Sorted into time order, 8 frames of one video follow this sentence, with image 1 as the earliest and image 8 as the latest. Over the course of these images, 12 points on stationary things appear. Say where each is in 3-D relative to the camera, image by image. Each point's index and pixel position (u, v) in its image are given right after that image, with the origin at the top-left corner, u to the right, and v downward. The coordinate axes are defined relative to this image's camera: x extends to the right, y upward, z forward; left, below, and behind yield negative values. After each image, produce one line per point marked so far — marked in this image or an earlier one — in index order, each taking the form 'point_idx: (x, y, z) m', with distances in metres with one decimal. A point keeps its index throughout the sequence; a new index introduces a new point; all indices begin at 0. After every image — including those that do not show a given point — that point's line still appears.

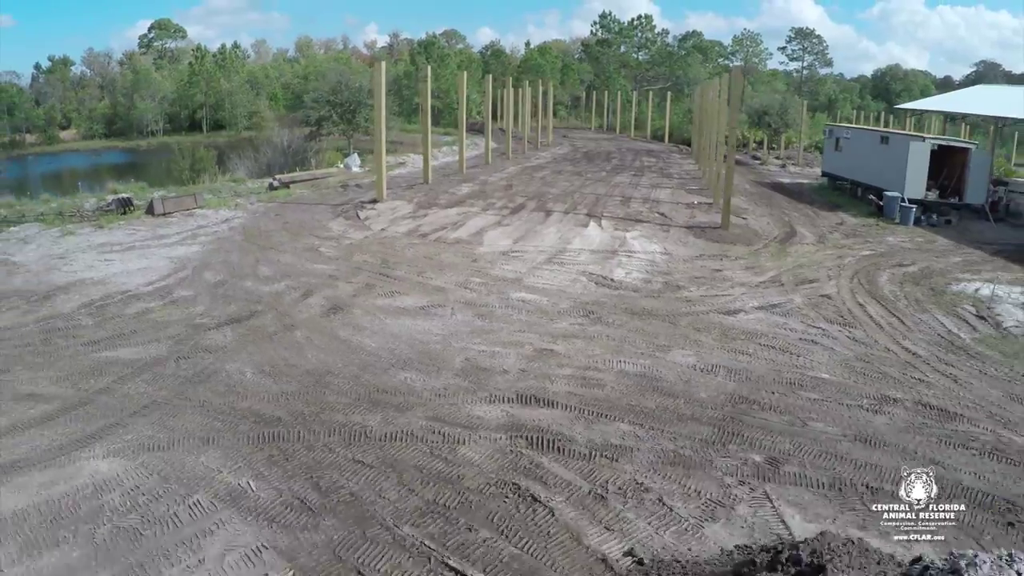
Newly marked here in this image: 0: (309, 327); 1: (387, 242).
0: (-1.9, -0.4, +8.0) m
1: (-1.8, +0.6, +11.9) m
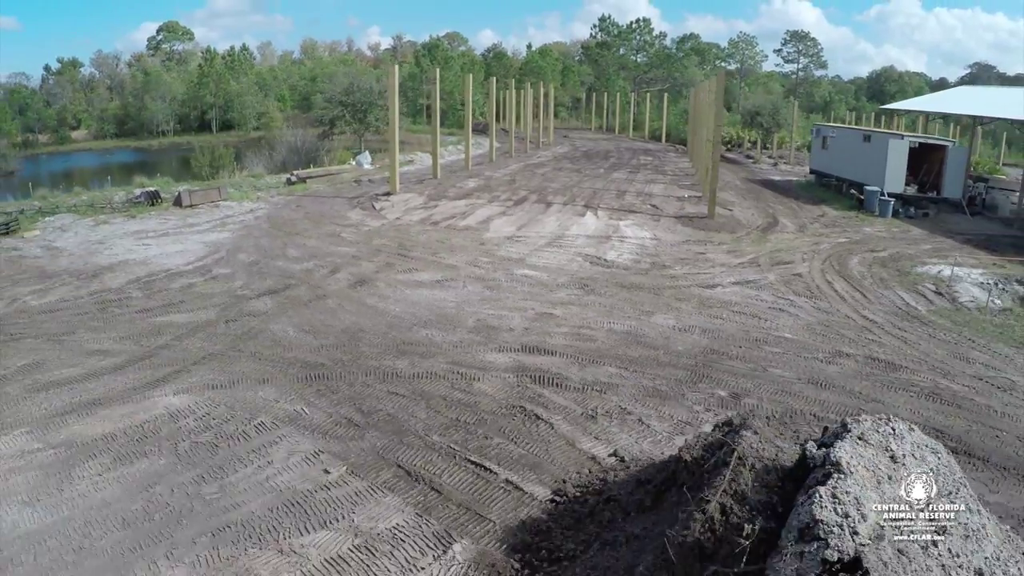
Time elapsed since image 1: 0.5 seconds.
0: (-1.8, -0.2, +9.0) m
1: (-1.7, +0.9, +12.9) m
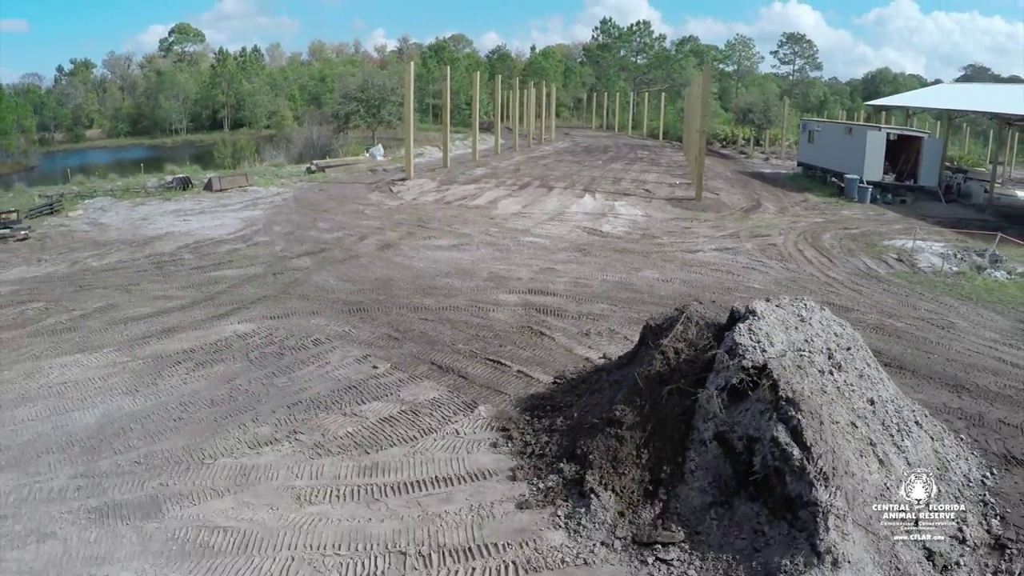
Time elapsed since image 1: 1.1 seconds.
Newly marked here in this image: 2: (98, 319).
0: (-1.7, +0.3, +10.3) m
1: (-1.6, +1.3, +14.2) m
2: (-4.1, -0.4, +8.3) m
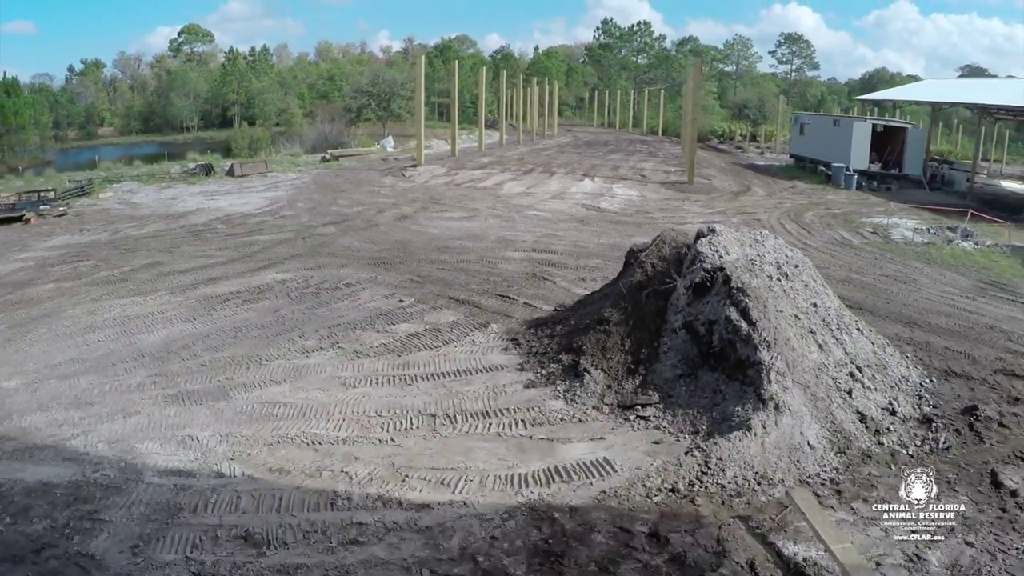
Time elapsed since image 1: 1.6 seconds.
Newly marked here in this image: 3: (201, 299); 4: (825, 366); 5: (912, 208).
0: (-1.7, +0.8, +11.2) m
1: (-1.5, +1.8, +15.2) m
2: (-4.1, +0.1, +9.3) m
3: (-2.9, -0.2, +8.0) m
4: (+1.8, -0.5, +4.9) m
5: (+7.5, +1.5, +15.7) m
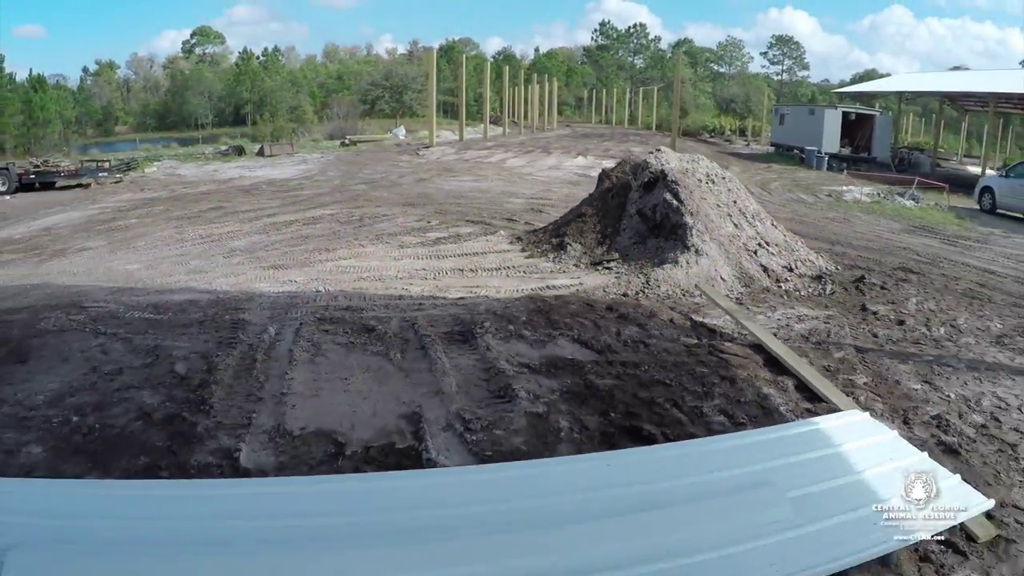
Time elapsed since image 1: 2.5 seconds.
0: (-1.6, +1.6, +13.1) m
1: (-1.5, +2.6, +17.1) m
2: (-4.0, +1.0, +11.2) m
3: (-2.9, +0.7, +9.8) m
4: (+1.8, +0.4, +6.7) m
5: (+7.6, +2.3, +17.6) m
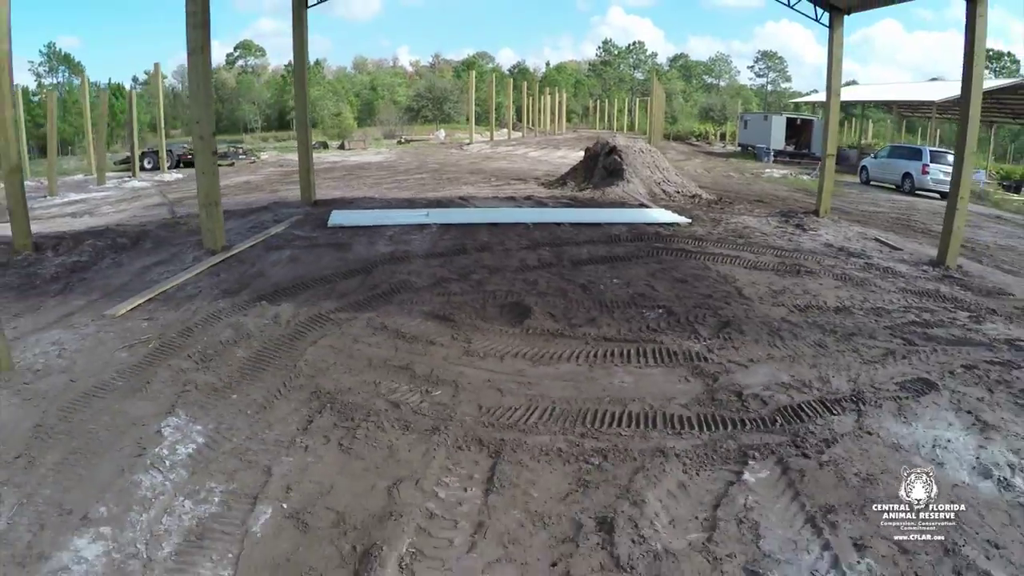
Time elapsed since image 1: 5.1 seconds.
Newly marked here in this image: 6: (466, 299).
0: (-1.1, +3.1, +20.1) m
1: (-0.9, +4.0, +24.1) m
2: (-3.5, +2.5, +18.2) m
3: (-2.4, +2.2, +16.8) m
4: (+2.3, +1.9, +13.7) m
5: (+8.1, +3.6, +24.5) m
6: (-0.3, -0.1, +6.2) m
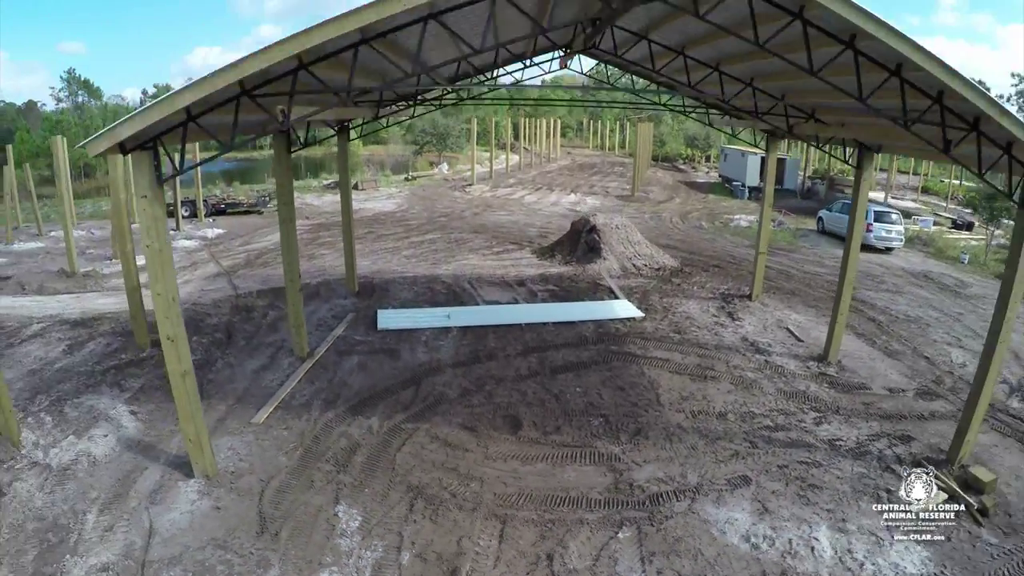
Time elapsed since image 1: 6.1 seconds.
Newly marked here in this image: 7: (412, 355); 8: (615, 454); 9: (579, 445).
0: (-1.1, +1.6, +23.9) m
1: (-0.9, +2.5, +27.9) m
2: (-3.5, +1.0, +22.0) m
3: (-2.4, +0.7, +20.6) m
4: (+2.3, +0.5, +17.5) m
5: (+8.1, +2.2, +28.3) m
6: (-0.4, -1.5, +10.0) m
7: (-1.5, -1.0, +12.4) m
8: (+1.1, -1.7, +8.8) m
9: (+0.7, -1.7, +9.1) m
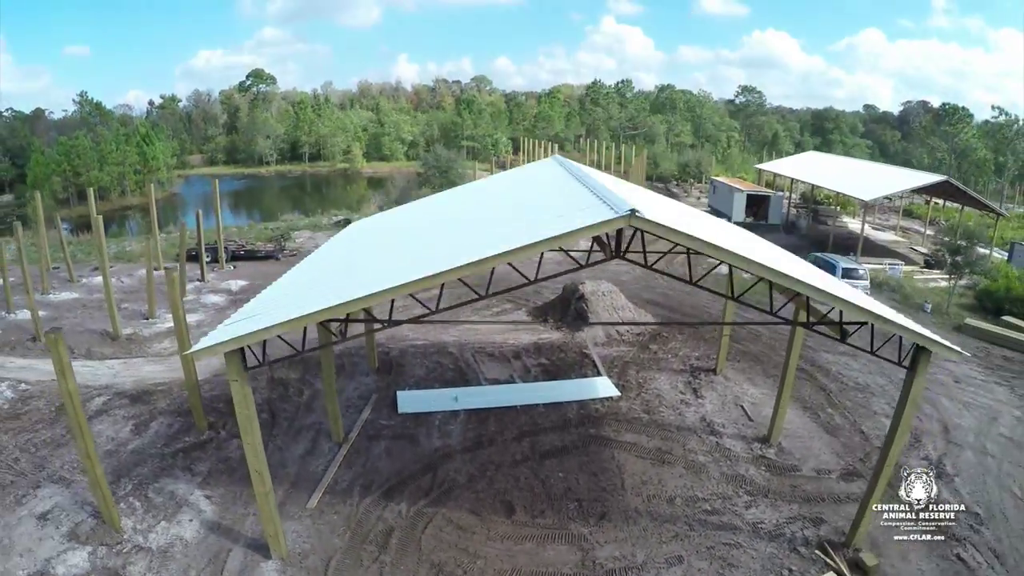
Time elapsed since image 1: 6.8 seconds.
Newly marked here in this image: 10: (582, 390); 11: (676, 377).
0: (-1.2, -0.4, +26.8) m
1: (-1.0, +0.5, +30.8) m
2: (-3.6, -0.9, +24.9) m
3: (-2.5, -1.2, +23.5) m
4: (+2.2, -1.3, +20.3) m
5: (+8.0, +0.2, +31.2) m
6: (-0.4, -3.2, +12.9) m
7: (-1.5, -2.8, +15.3) m
8: (+1.0, -3.4, +11.6) m
9: (+0.7, -3.4, +11.9) m
10: (+1.5, -2.2, +18.0) m
11: (+3.9, -2.1, +19.9) m
